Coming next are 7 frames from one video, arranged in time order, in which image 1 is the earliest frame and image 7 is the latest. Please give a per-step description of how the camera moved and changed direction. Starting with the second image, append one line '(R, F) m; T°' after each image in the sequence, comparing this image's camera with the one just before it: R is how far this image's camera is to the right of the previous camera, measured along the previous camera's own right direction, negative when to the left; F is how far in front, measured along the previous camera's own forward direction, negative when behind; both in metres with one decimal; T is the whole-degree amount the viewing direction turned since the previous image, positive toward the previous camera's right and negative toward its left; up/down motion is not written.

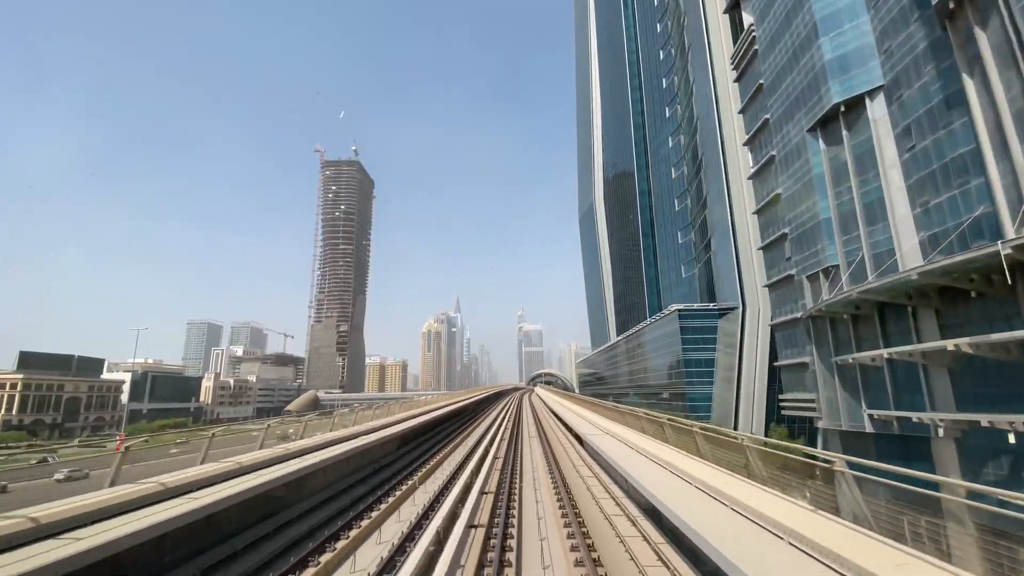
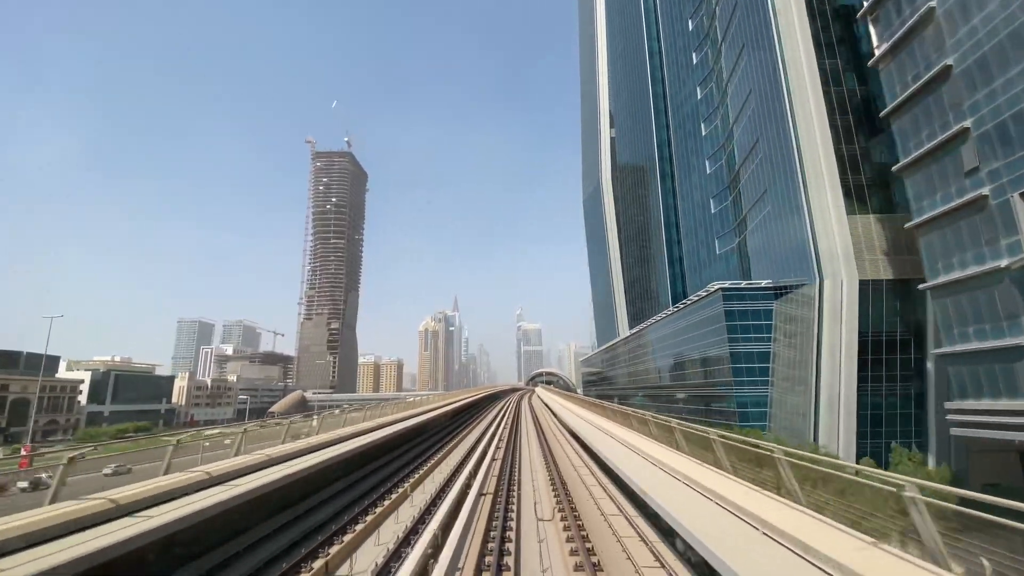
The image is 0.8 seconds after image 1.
(0.0, +1.6) m; 0°
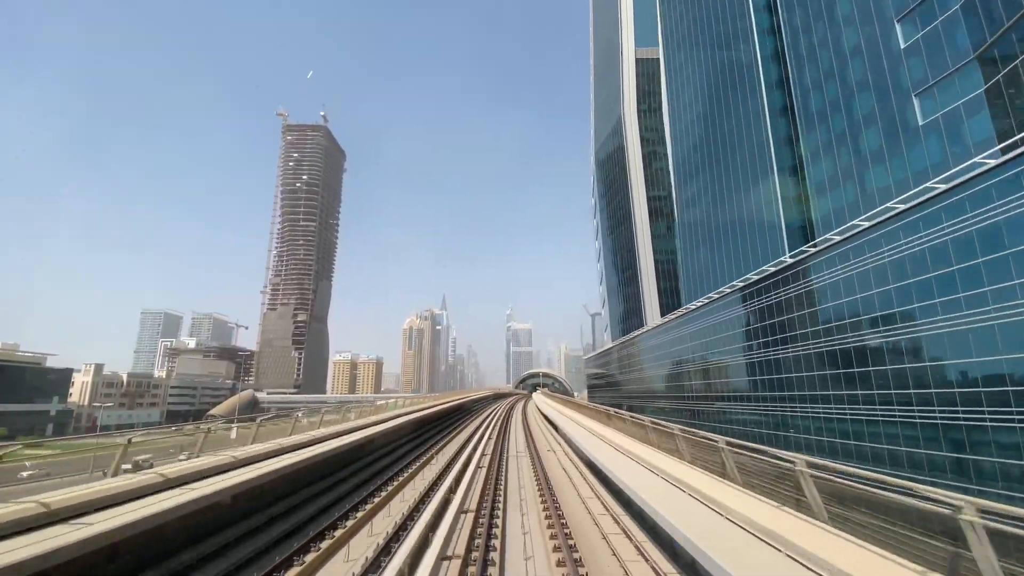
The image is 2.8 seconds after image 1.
(+0.1, +3.9) m; +1°
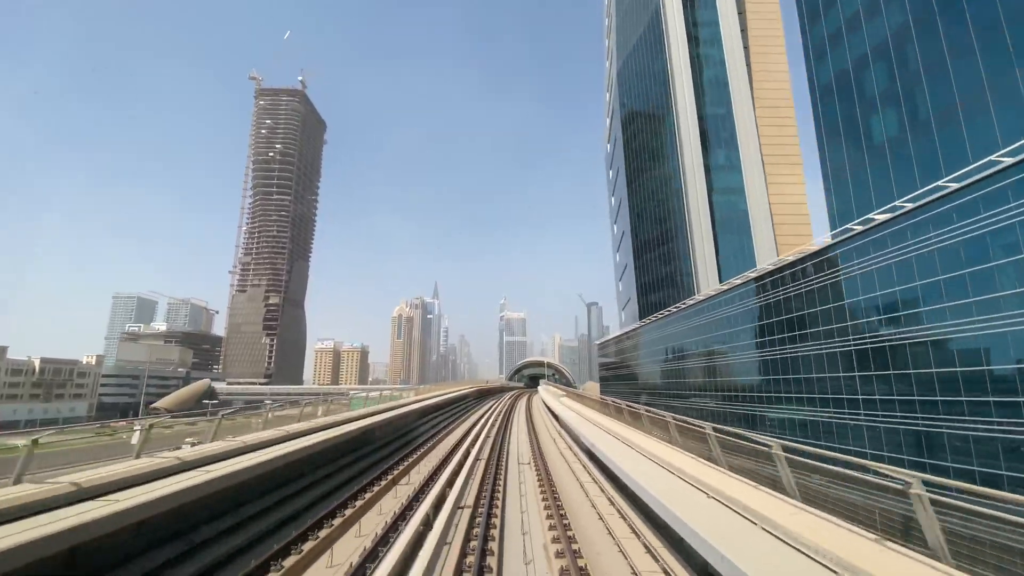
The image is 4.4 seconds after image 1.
(0.0, +2.9) m; +1°
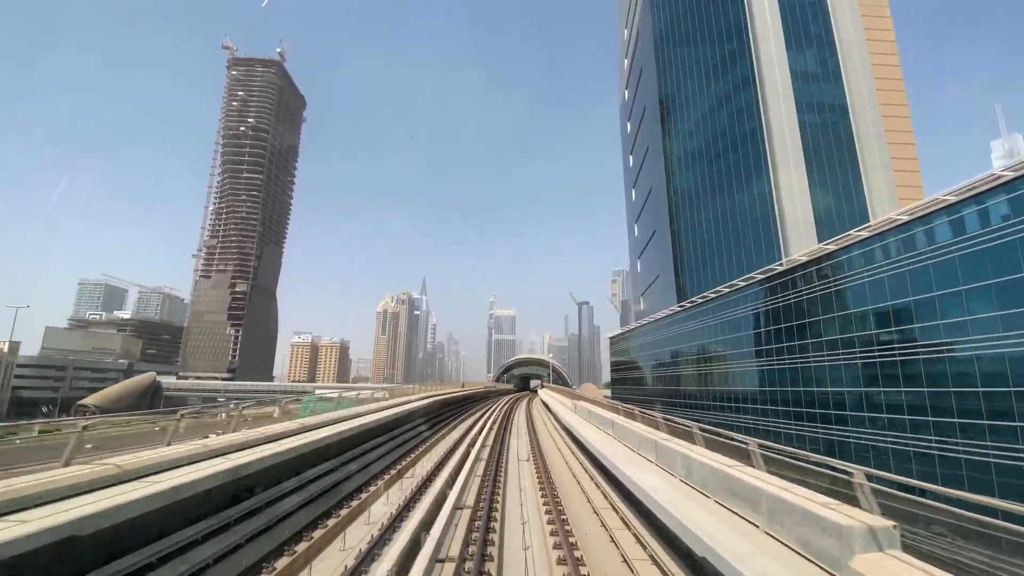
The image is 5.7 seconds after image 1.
(0.0, +2.3) m; +1°
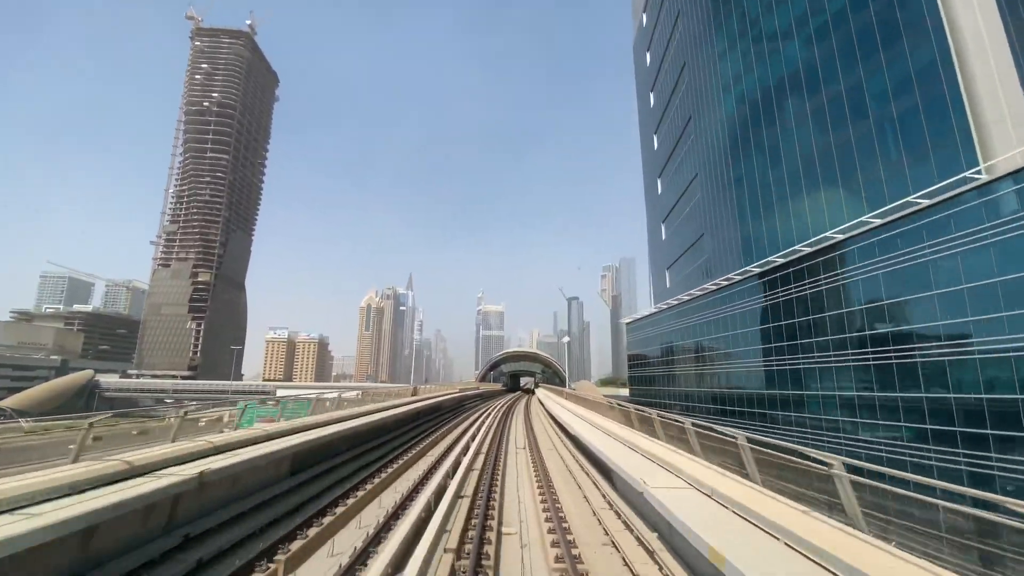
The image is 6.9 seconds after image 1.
(0.0, +2.0) m; +1°
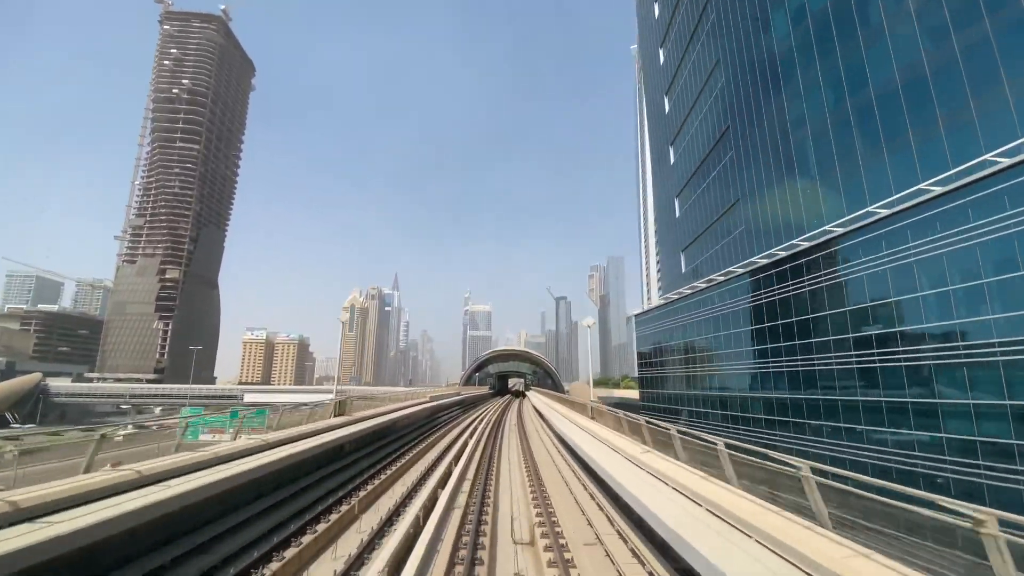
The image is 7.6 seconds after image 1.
(0.0, +1.0) m; +2°
